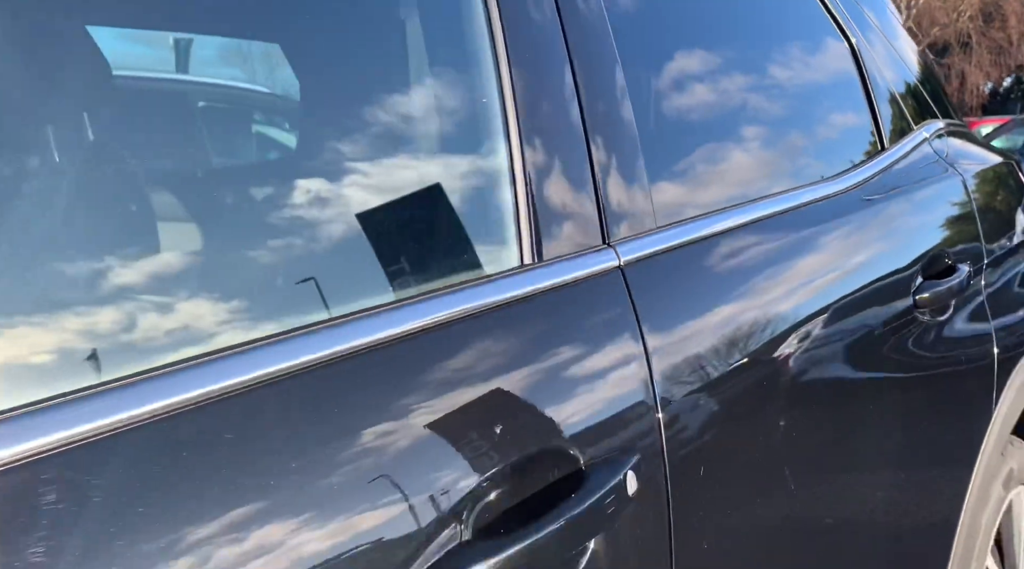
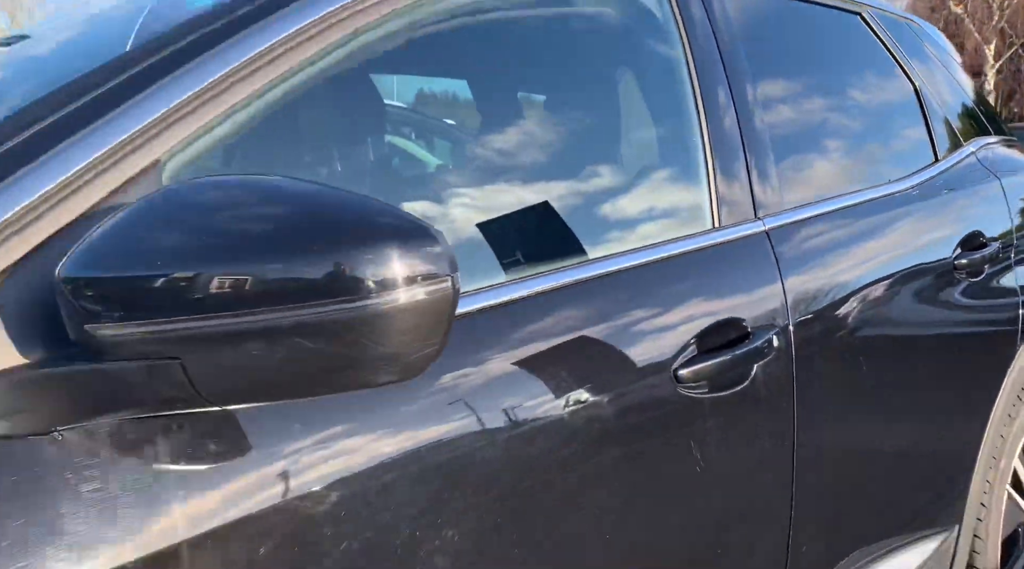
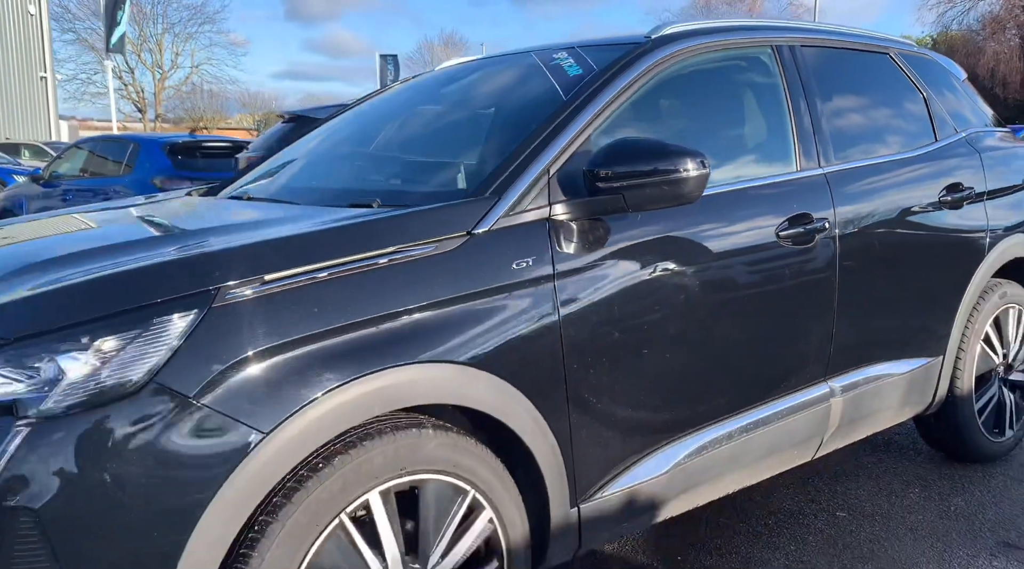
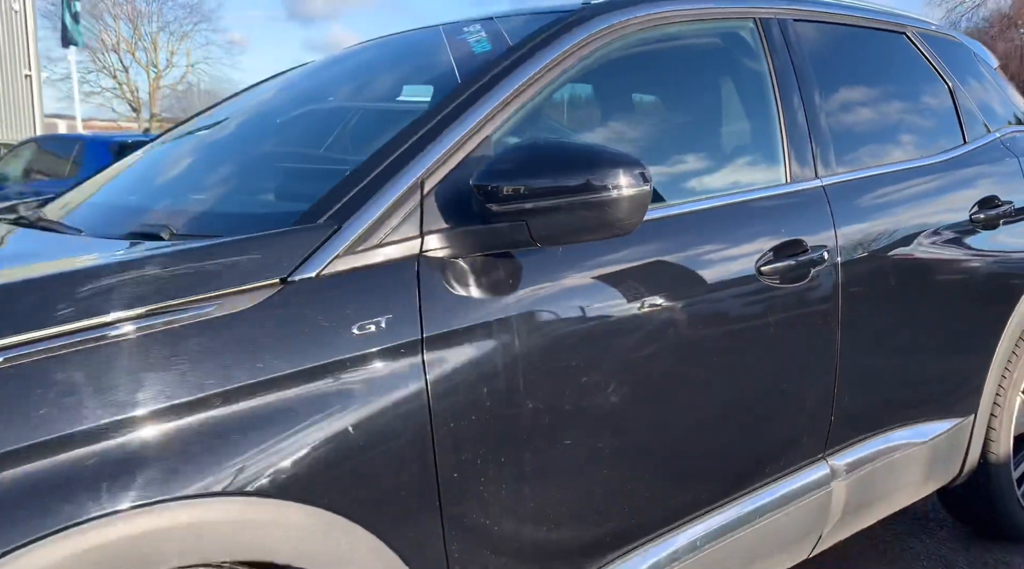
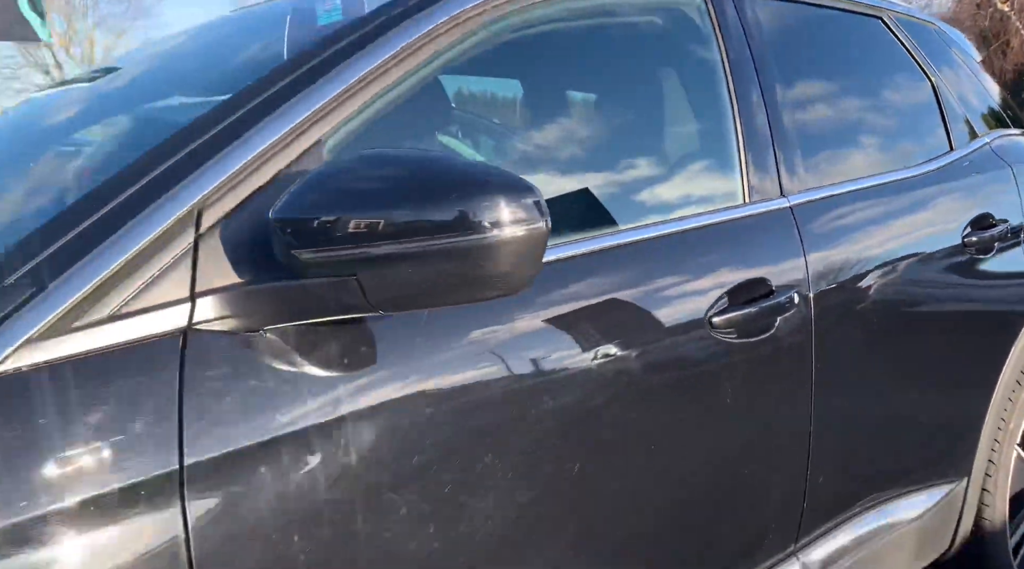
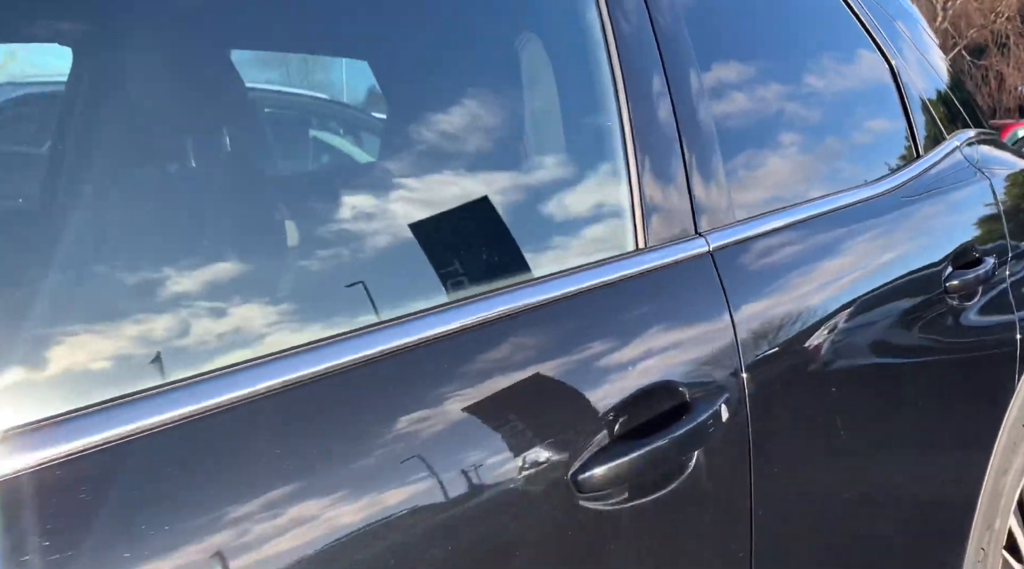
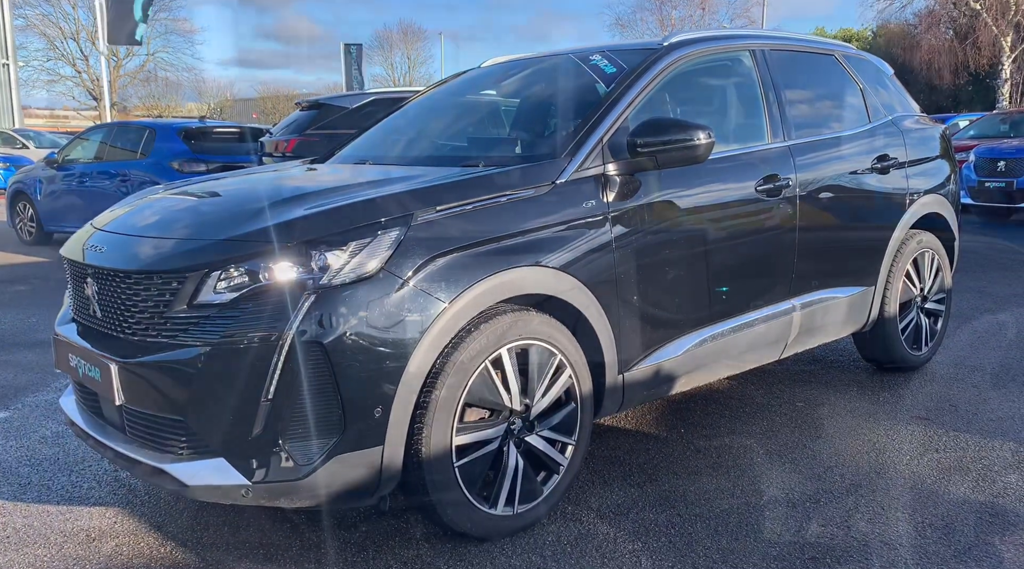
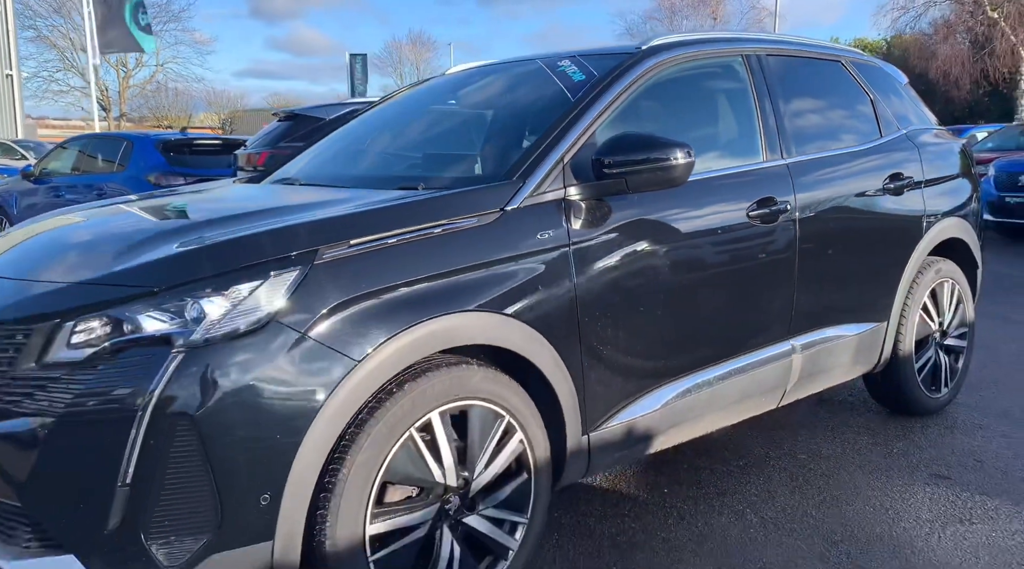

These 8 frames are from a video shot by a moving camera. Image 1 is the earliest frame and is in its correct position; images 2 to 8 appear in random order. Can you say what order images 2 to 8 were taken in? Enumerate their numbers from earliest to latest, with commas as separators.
6, 2, 5, 4, 3, 8, 7
